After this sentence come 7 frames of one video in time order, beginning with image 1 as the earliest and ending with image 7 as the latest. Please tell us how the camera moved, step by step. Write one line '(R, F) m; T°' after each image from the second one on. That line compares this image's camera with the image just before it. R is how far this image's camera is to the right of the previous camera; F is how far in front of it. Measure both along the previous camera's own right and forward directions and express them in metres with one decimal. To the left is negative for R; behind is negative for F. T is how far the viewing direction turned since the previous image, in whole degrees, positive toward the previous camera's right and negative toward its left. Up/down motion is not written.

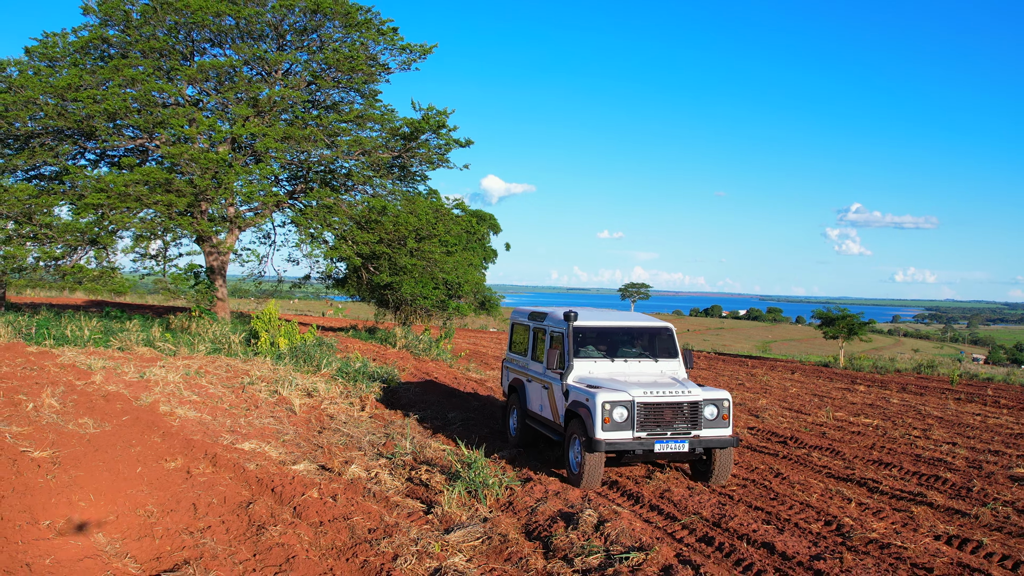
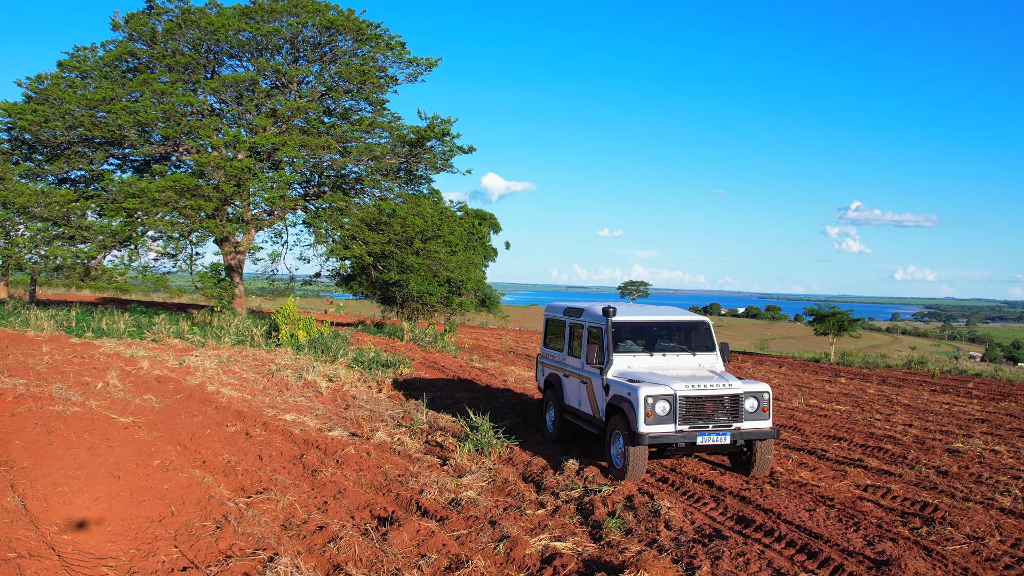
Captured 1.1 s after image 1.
(0.0, -1.2) m; 0°
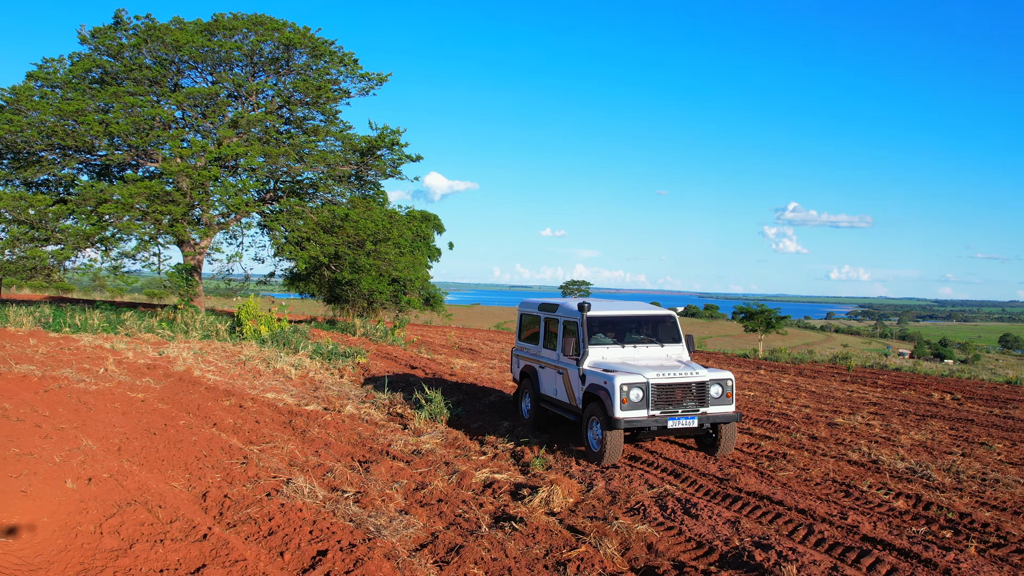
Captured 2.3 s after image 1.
(-0.1, -1.7) m; +6°
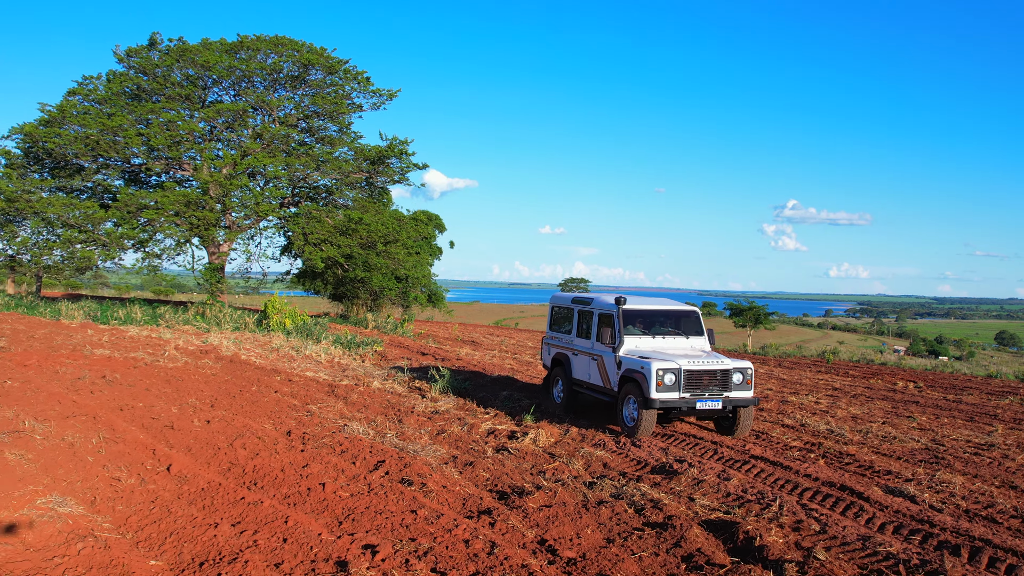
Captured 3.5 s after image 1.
(0.0, -1.9) m; 0°
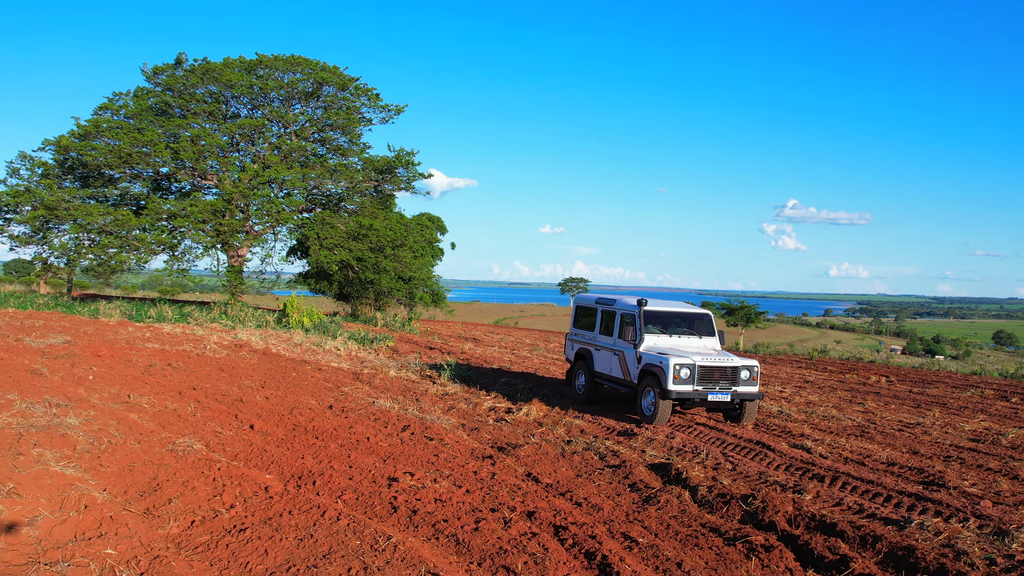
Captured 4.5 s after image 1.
(0.0, -1.6) m; 0°
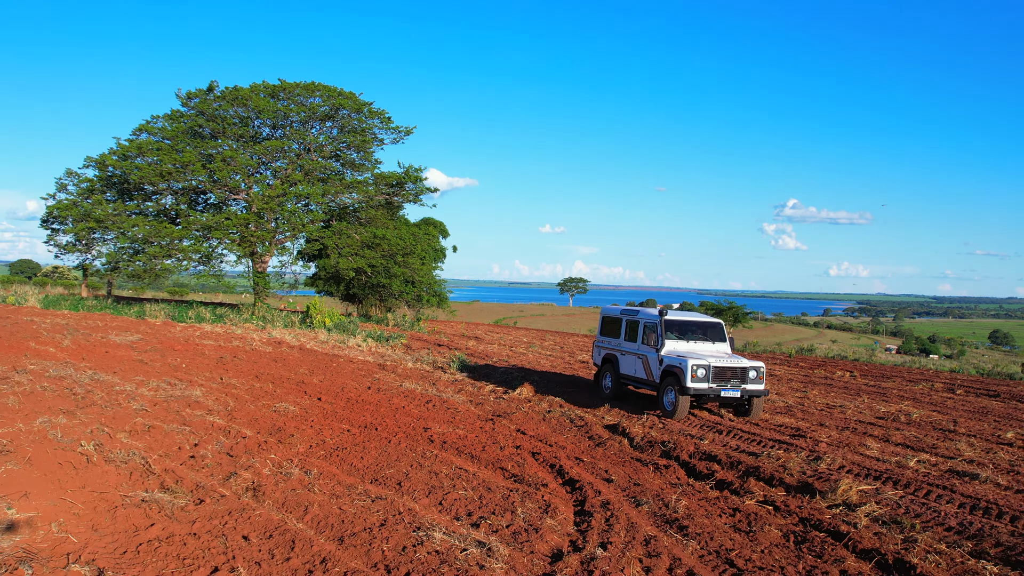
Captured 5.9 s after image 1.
(+0.1, -2.5) m; 0°
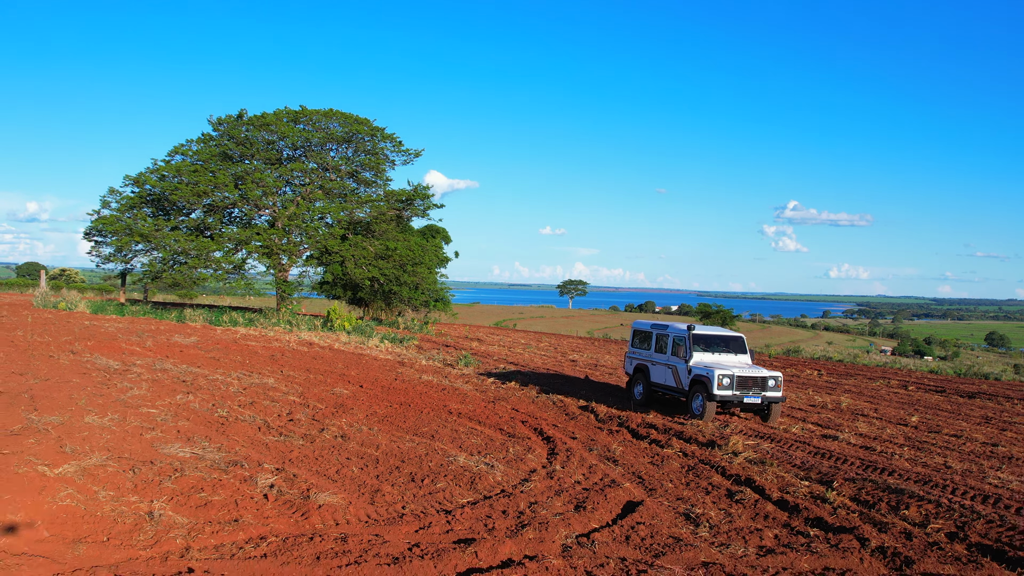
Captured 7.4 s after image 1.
(+0.1, -2.7) m; 0°
